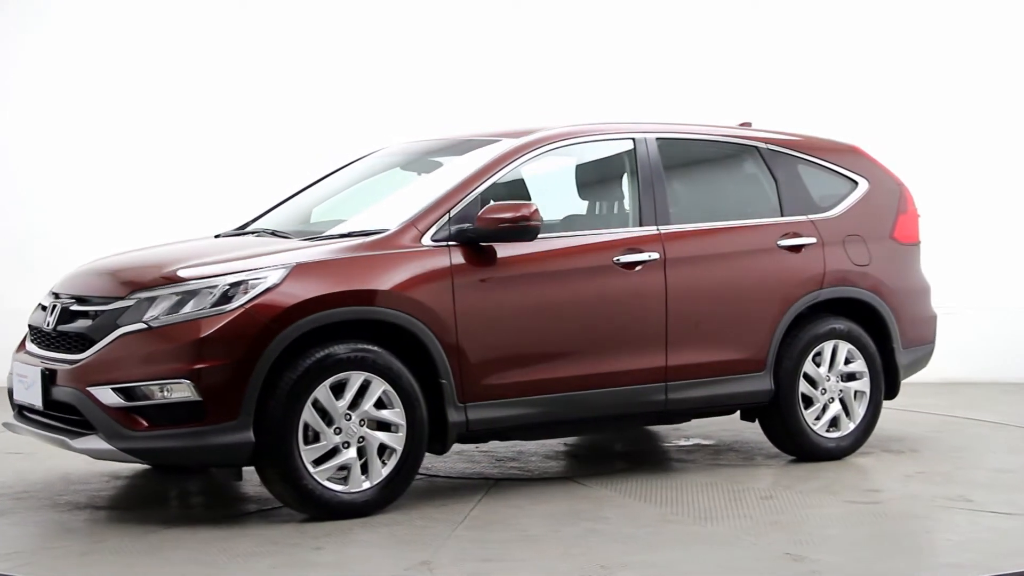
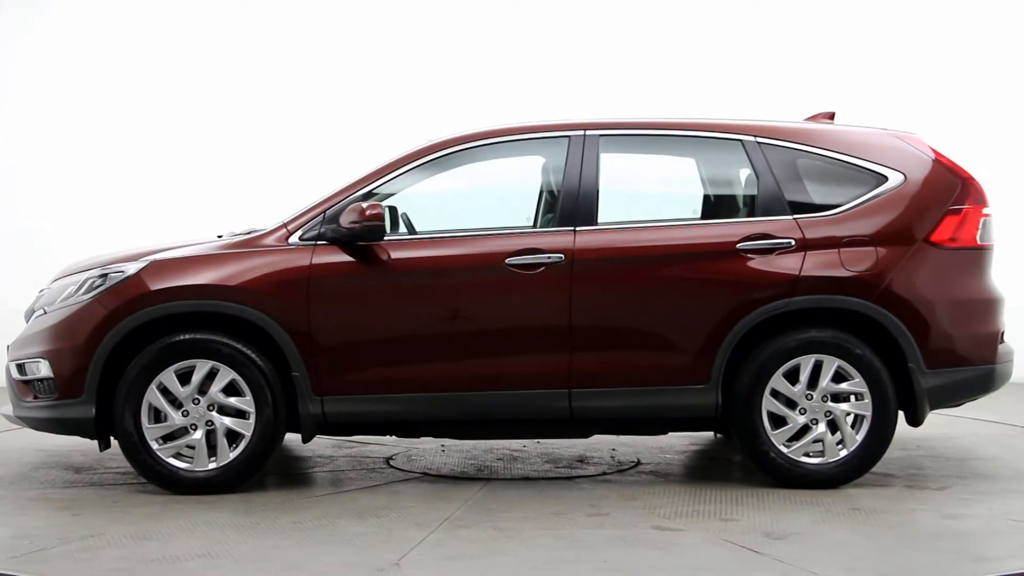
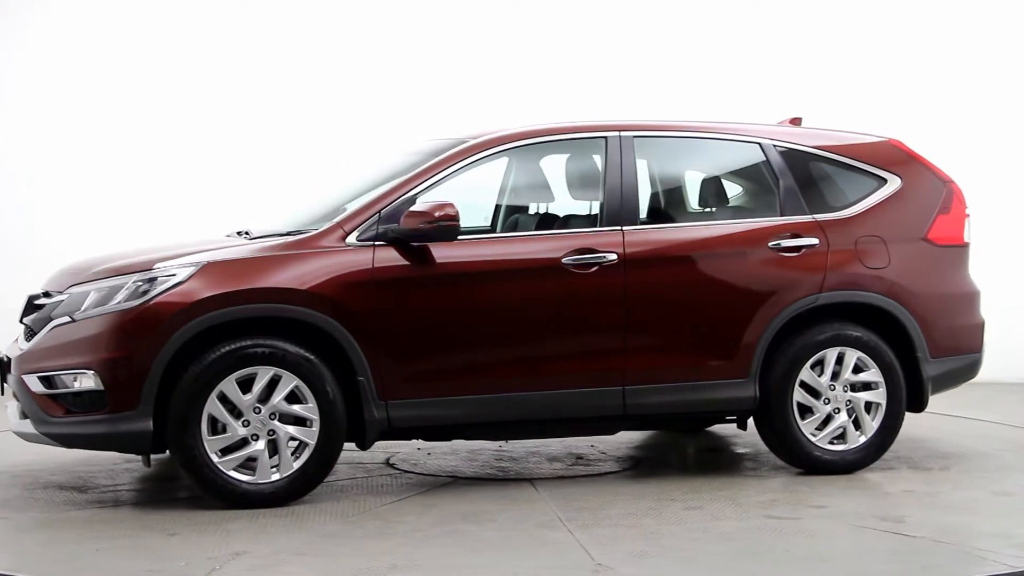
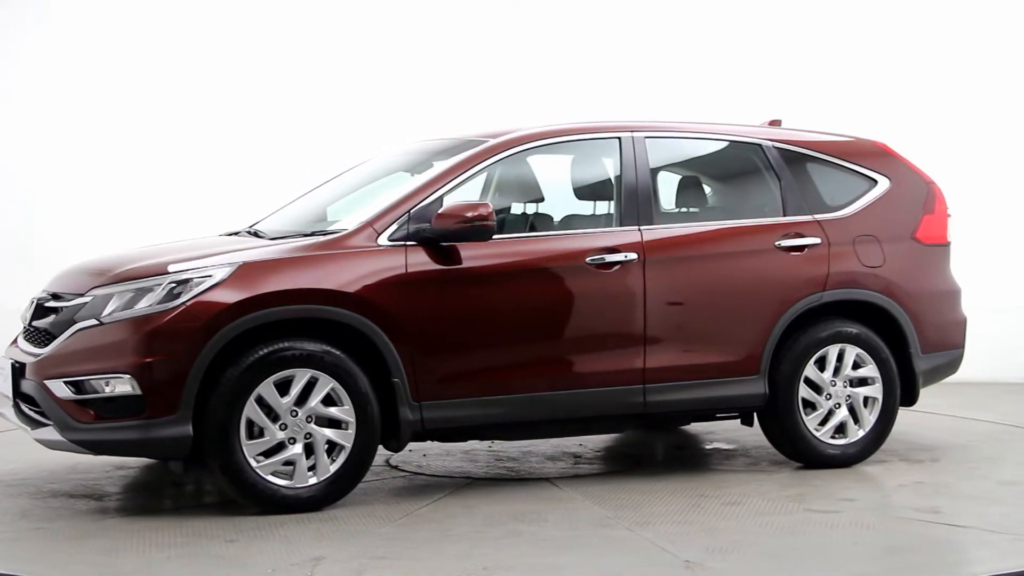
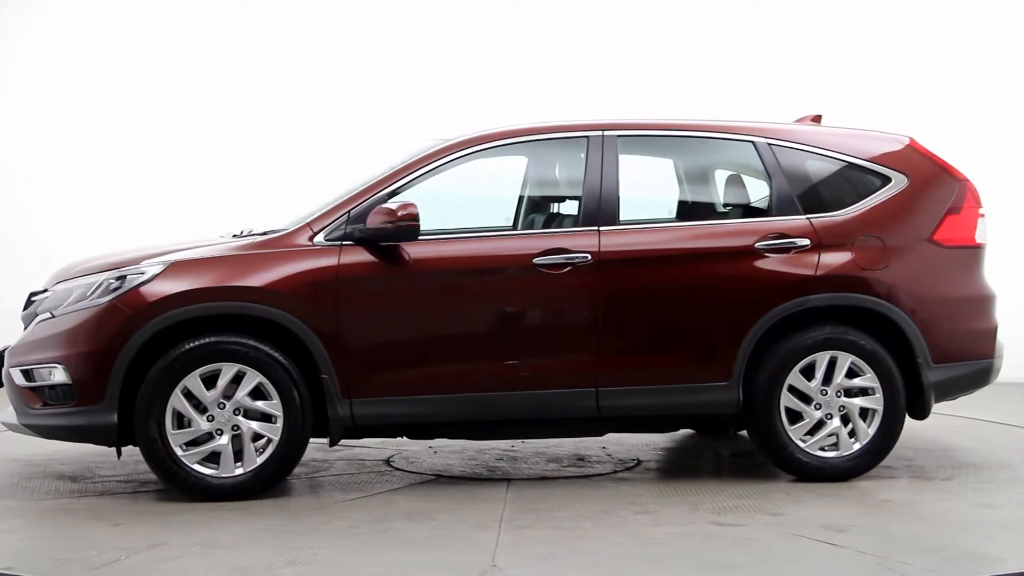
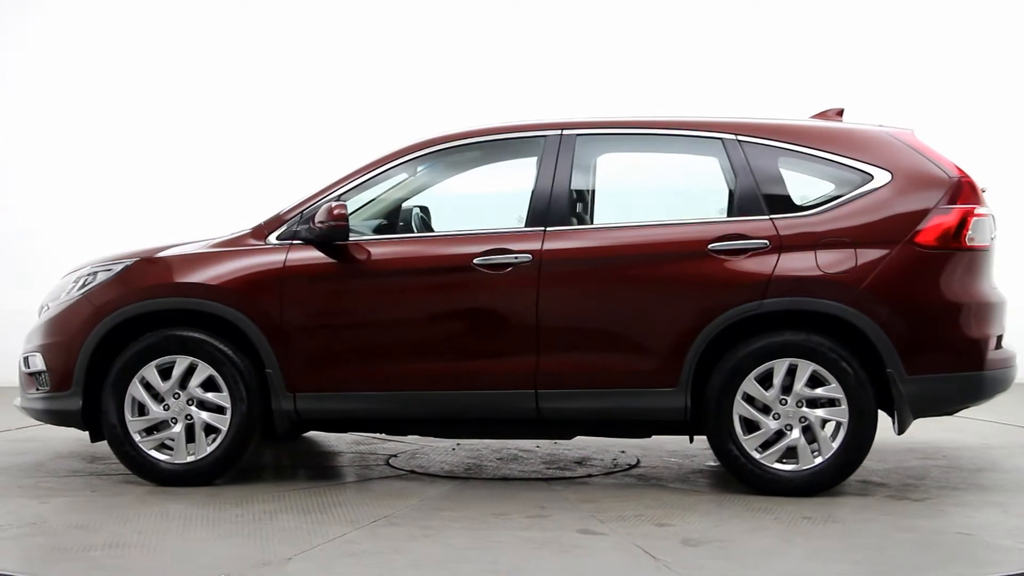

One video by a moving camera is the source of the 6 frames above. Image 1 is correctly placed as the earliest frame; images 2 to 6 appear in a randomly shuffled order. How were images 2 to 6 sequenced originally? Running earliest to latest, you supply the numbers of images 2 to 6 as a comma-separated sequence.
4, 3, 5, 2, 6
